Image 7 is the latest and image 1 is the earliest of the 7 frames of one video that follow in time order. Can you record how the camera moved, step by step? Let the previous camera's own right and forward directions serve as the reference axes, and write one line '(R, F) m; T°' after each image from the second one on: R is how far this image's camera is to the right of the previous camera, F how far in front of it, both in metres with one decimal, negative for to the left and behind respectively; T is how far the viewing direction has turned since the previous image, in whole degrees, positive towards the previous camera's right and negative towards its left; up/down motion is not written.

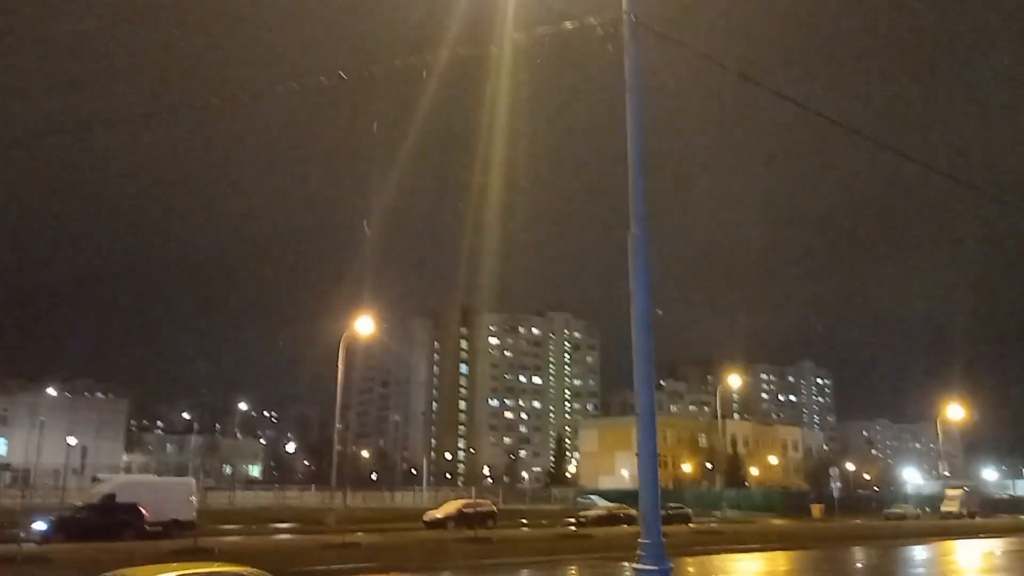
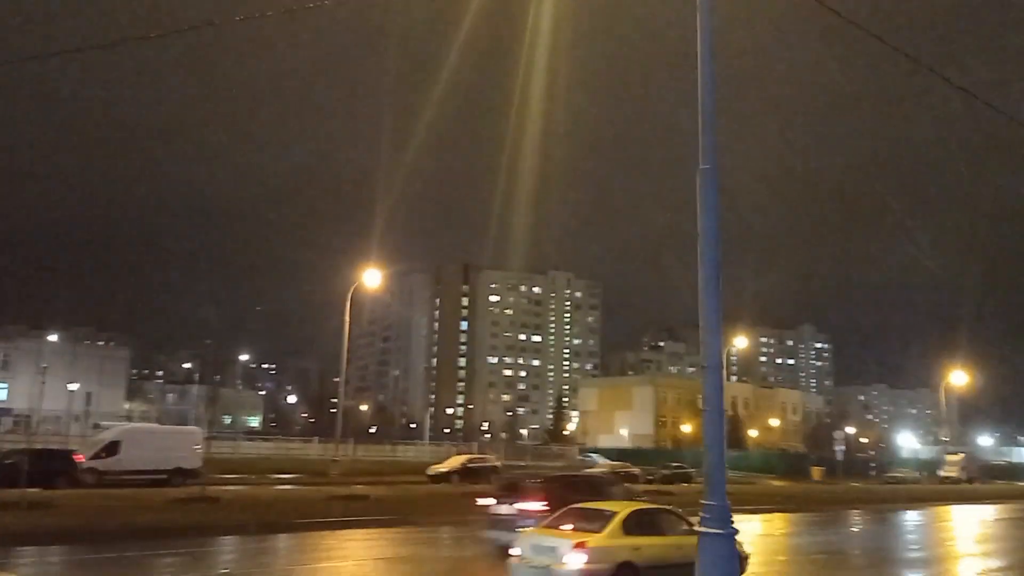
(-0.1, +0.1) m; 0°
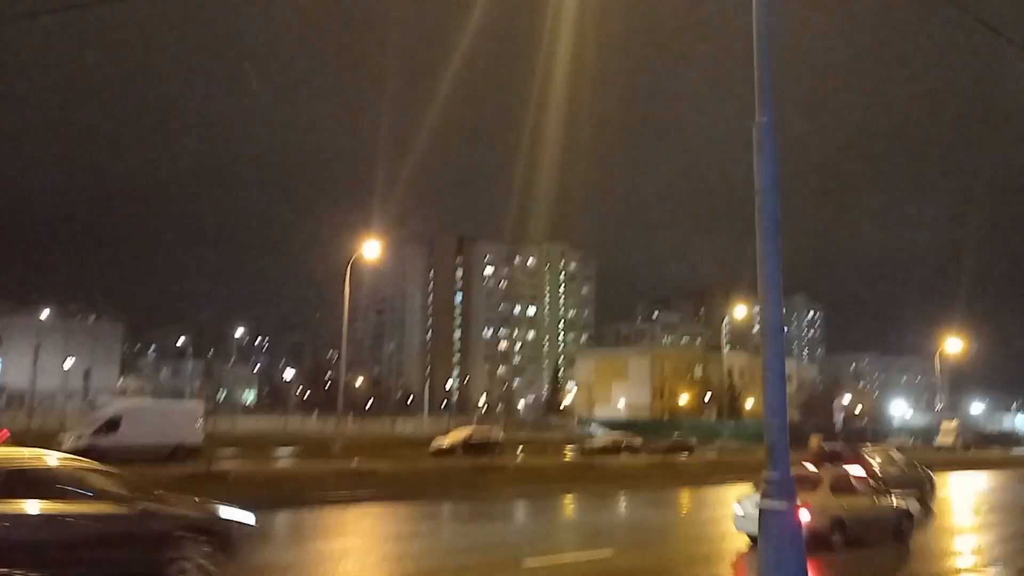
(-0.1, +0.2) m; 0°
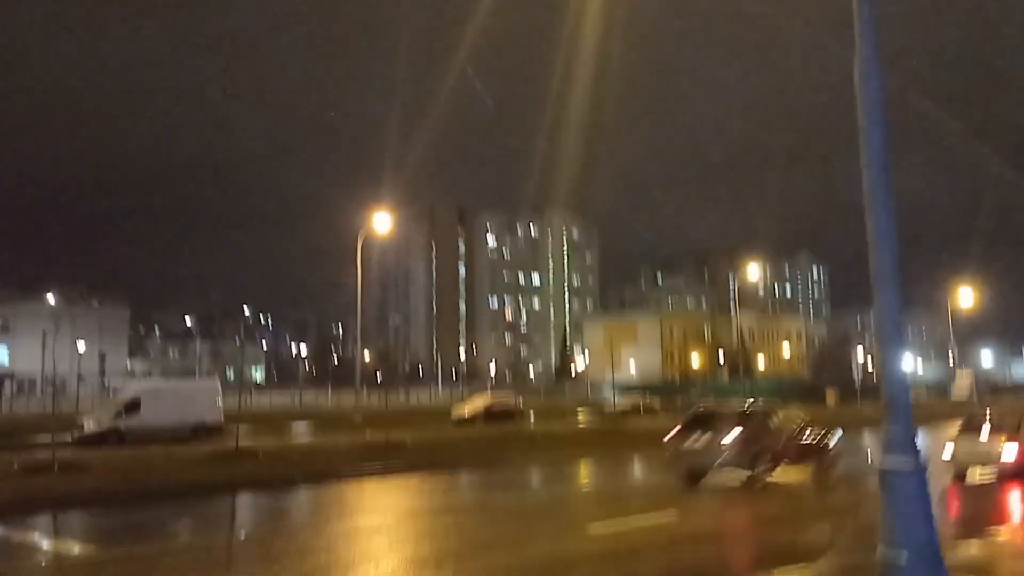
(-0.2, +0.4) m; 0°
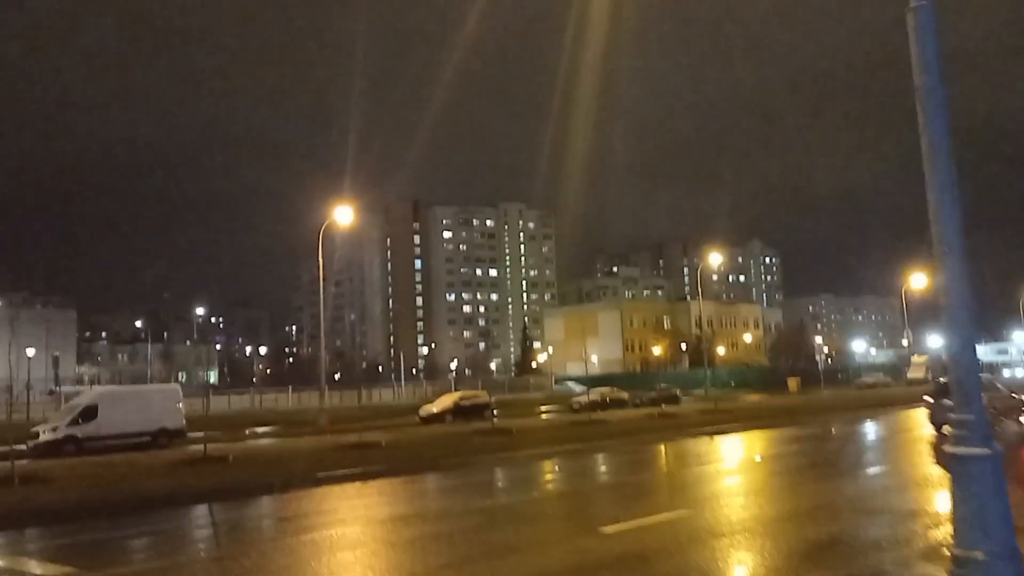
(-0.1, +0.4) m; +3°
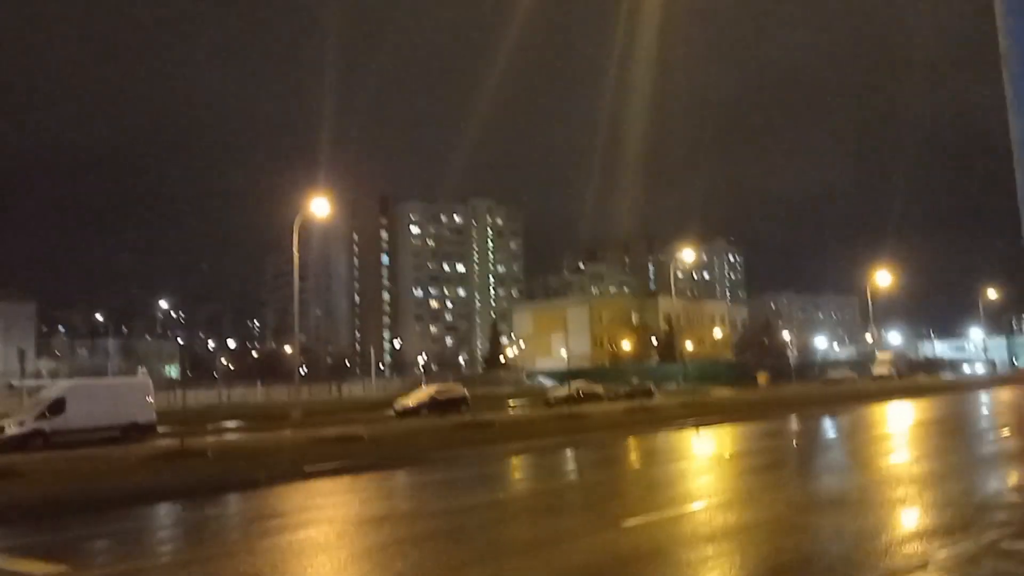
(-0.1, +0.3) m; +2°
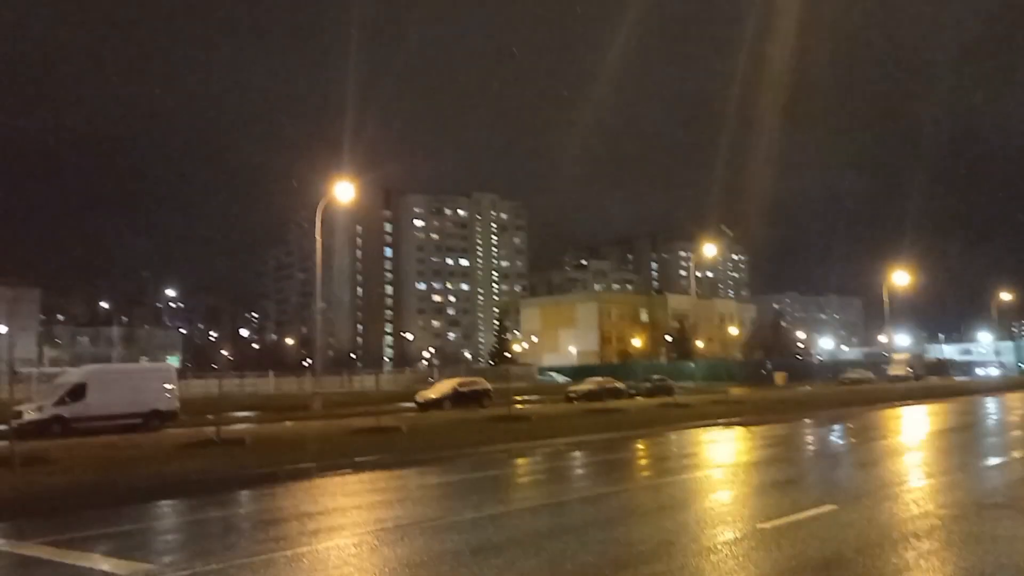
(-0.3, +0.7) m; 0°
